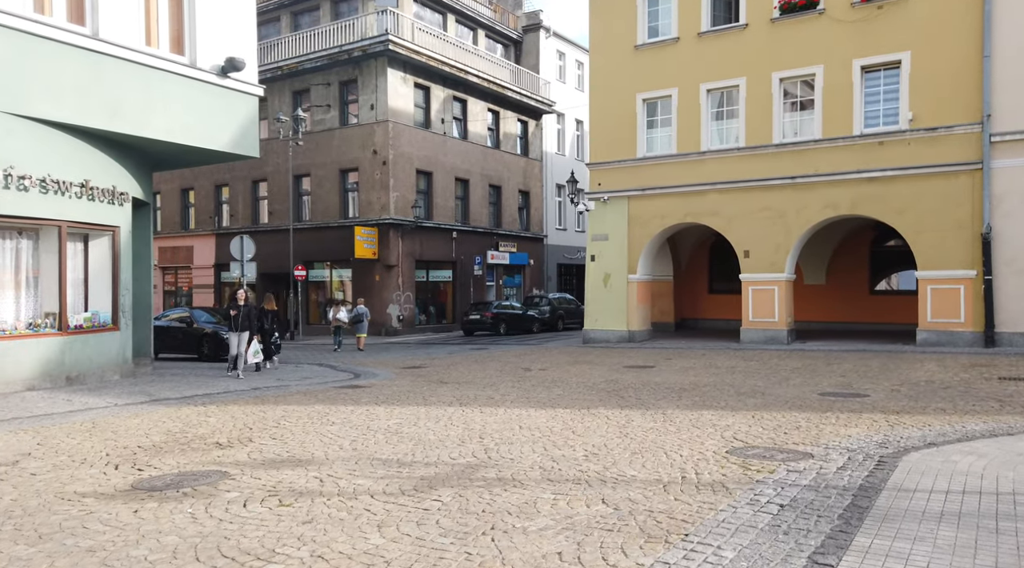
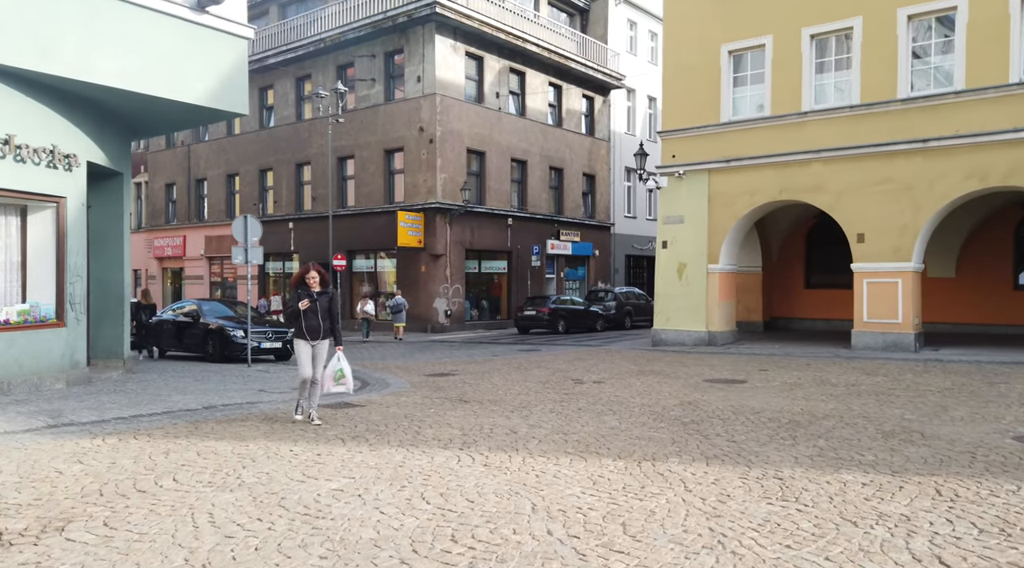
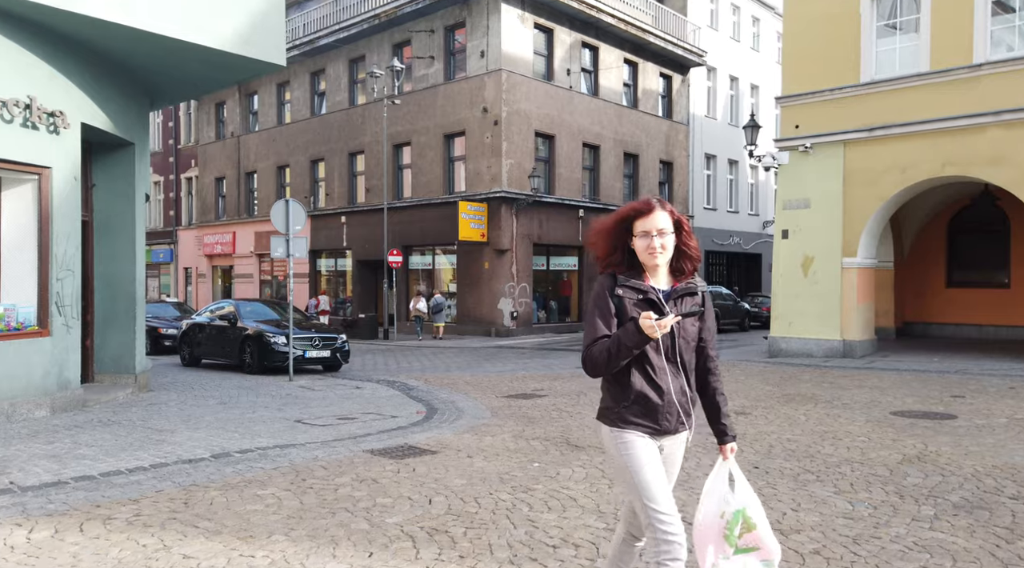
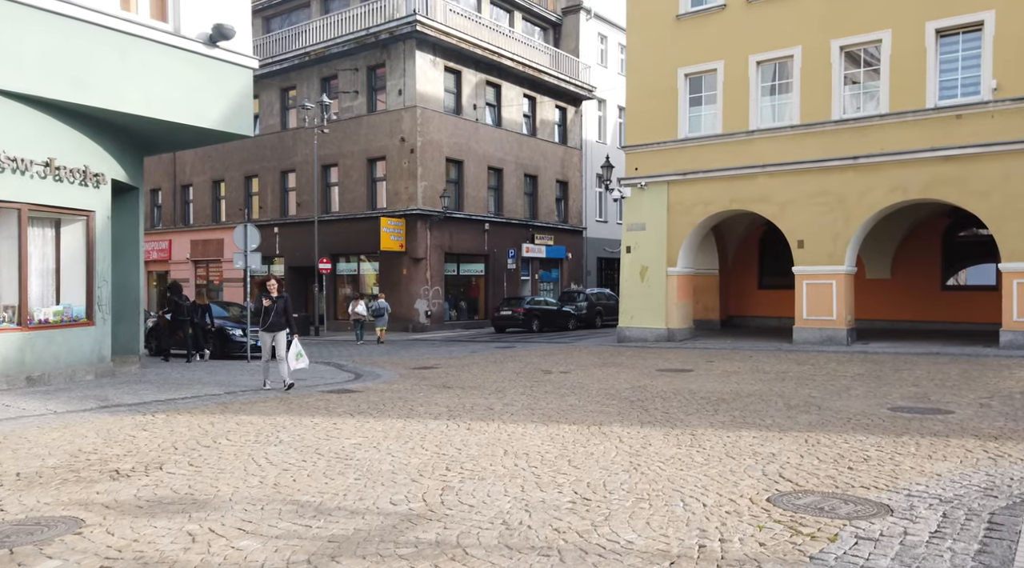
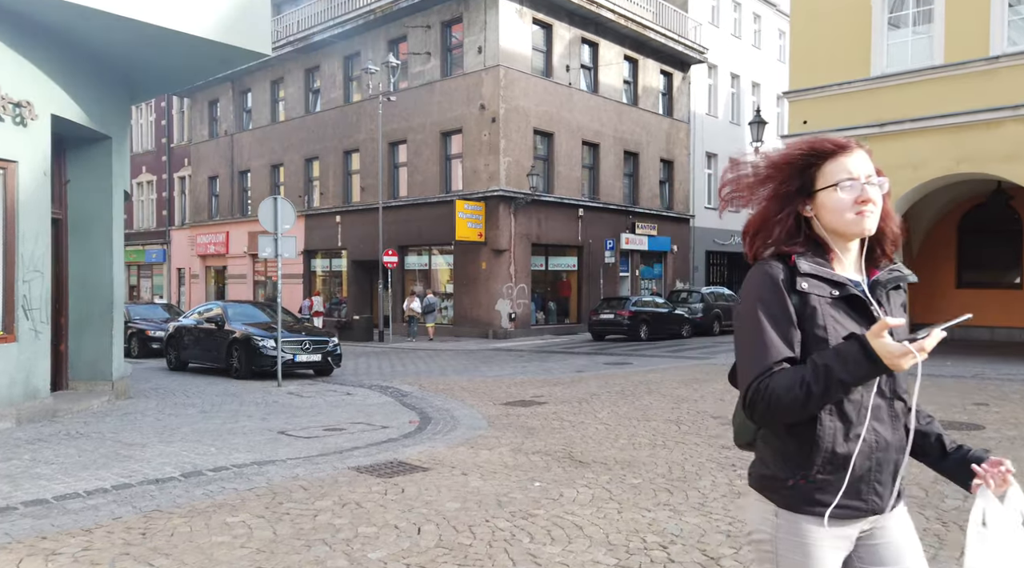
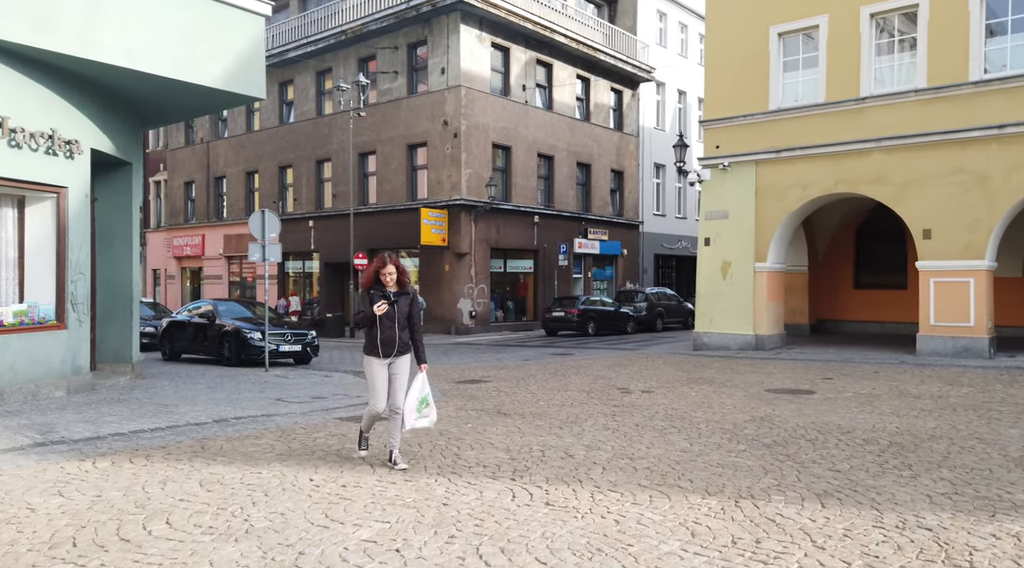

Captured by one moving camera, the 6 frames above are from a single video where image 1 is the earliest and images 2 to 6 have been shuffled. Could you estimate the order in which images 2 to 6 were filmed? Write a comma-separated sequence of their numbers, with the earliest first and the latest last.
4, 2, 6, 3, 5
